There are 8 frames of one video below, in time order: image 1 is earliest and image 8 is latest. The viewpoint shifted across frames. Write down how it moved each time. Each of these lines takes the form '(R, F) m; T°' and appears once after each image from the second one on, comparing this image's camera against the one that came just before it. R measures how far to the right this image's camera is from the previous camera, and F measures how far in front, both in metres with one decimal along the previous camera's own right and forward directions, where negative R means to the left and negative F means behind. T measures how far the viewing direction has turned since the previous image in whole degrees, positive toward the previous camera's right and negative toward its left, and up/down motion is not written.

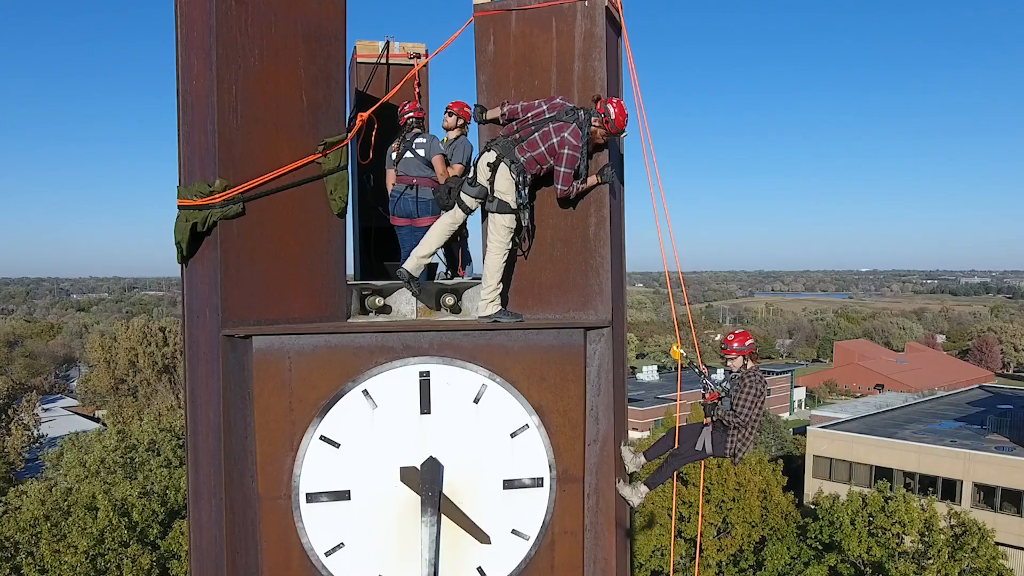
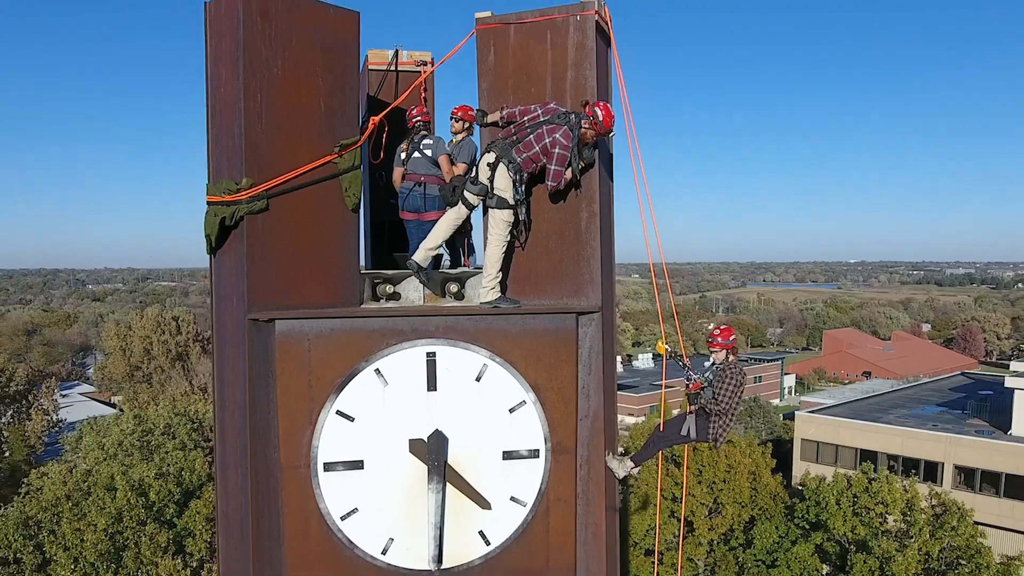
(0.0, -0.6) m; 0°
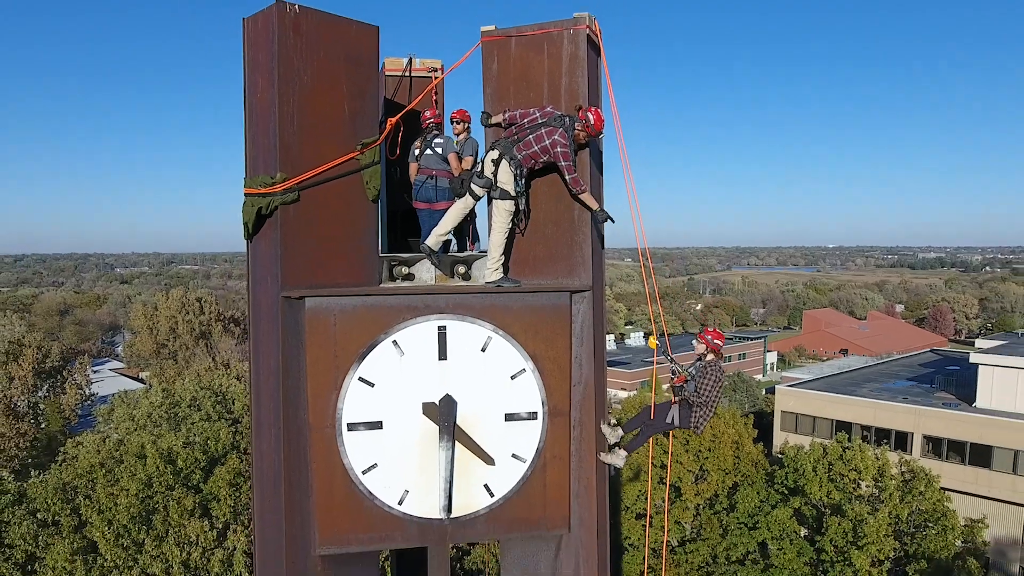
(-0.1, -0.9) m; +1°
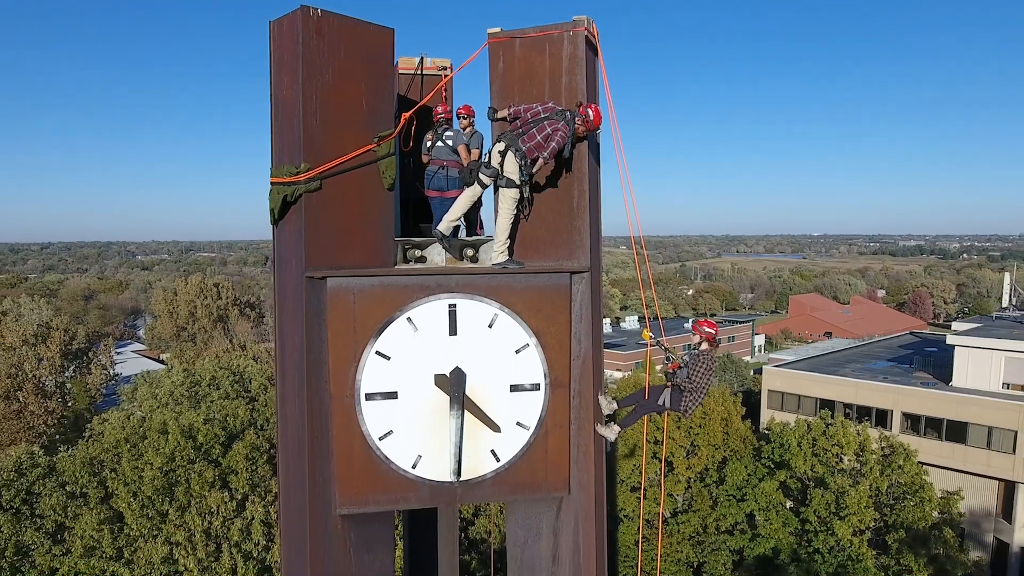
(-0.1, -0.7) m; +1°
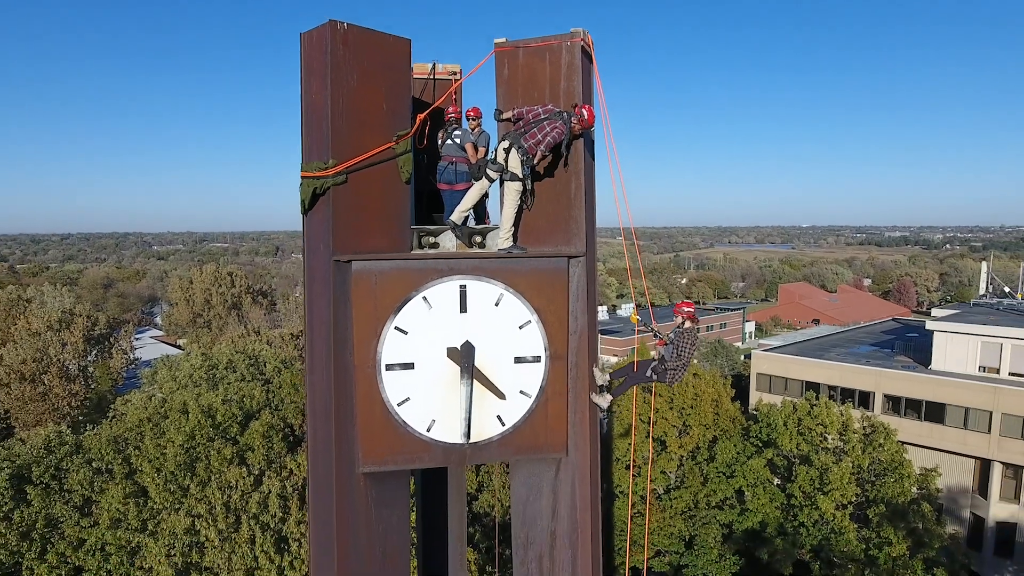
(-0.1, -1.0) m; 0°
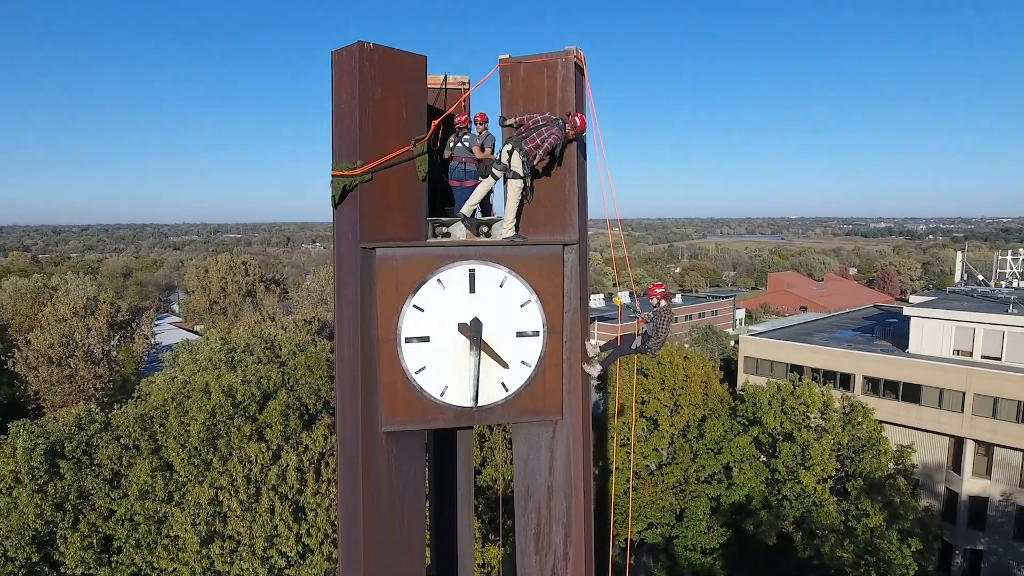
(0.0, -1.3) m; 0°
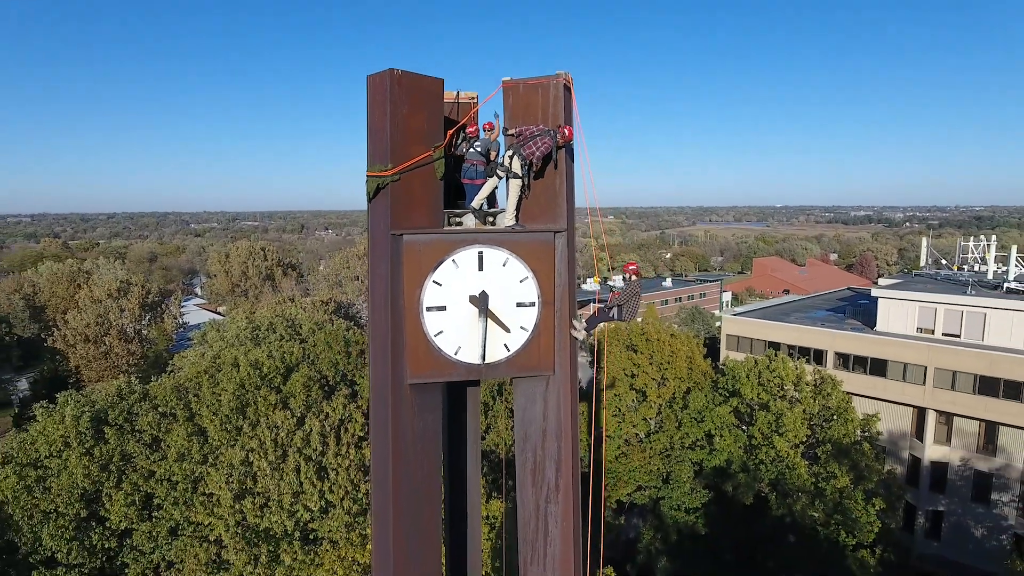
(+0.1, -2.1) m; 0°
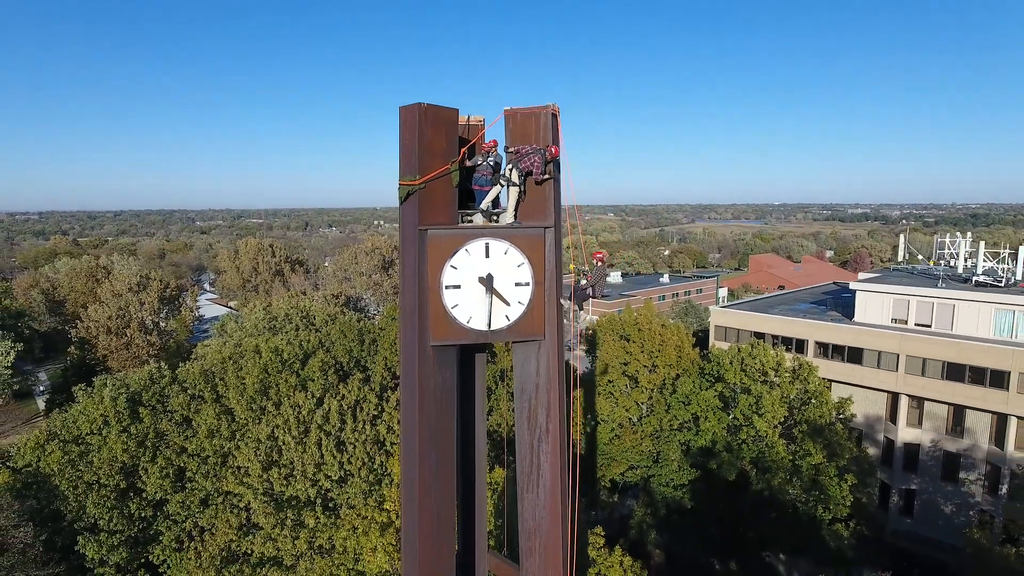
(+0.1, -1.8) m; 0°
